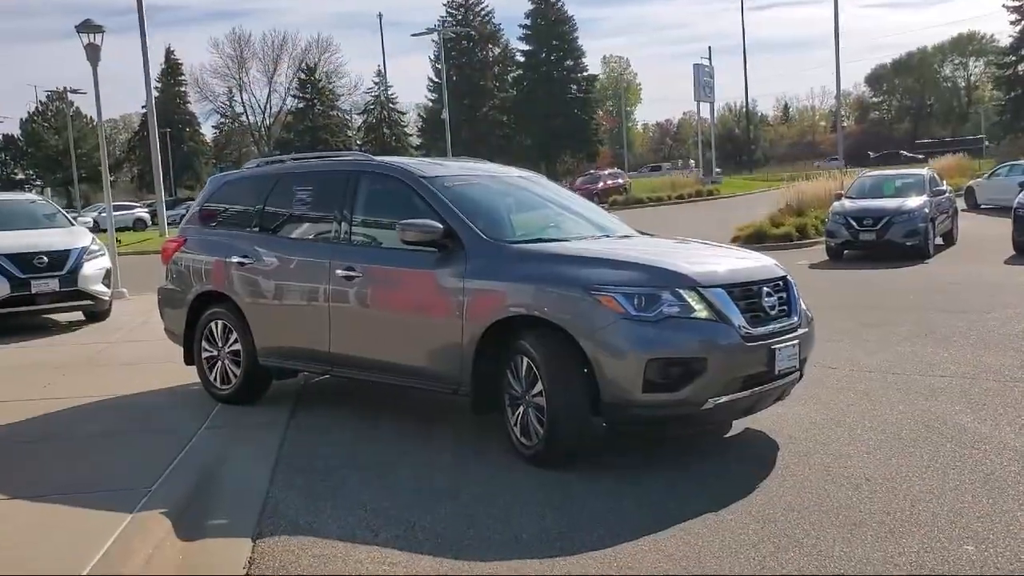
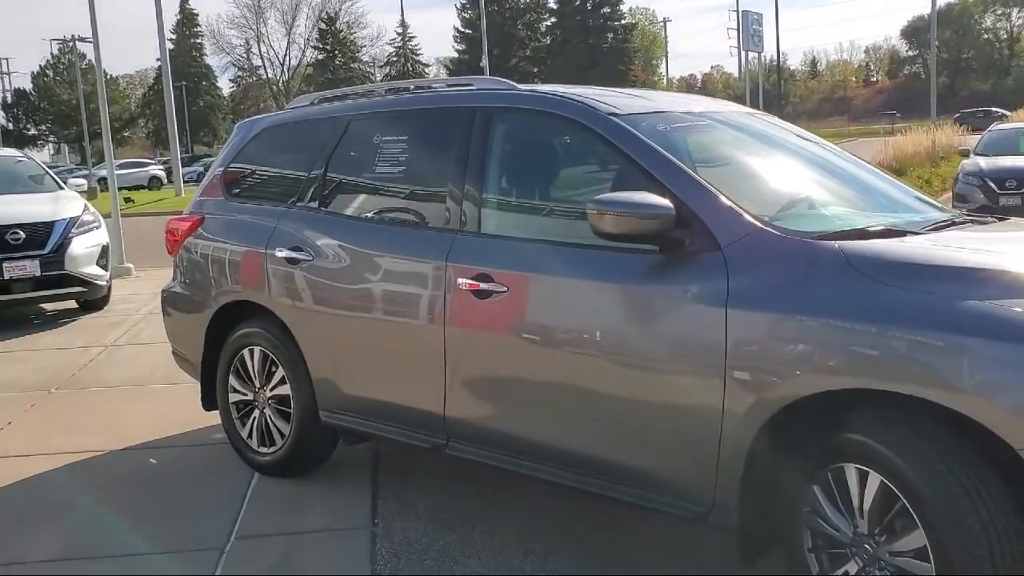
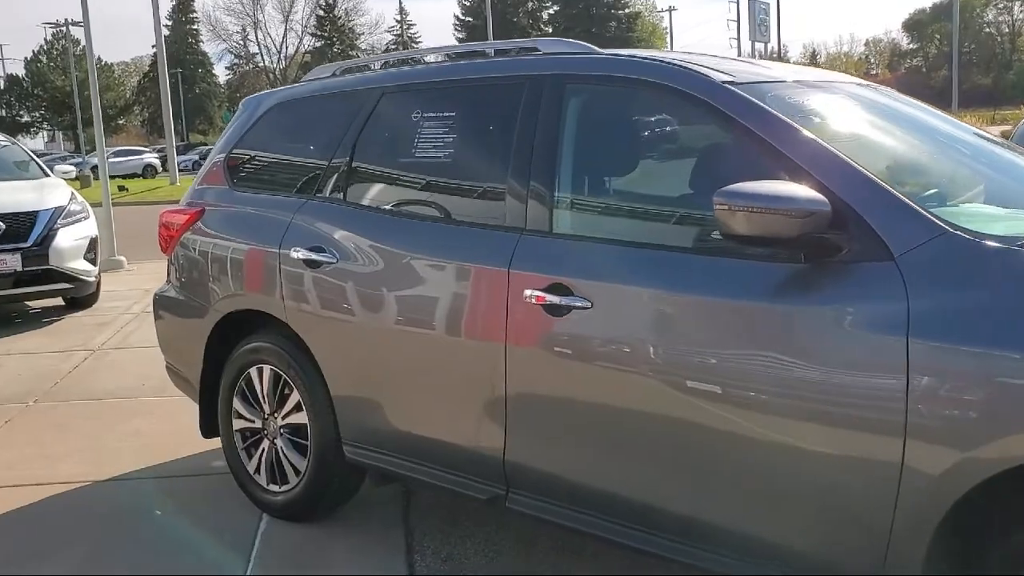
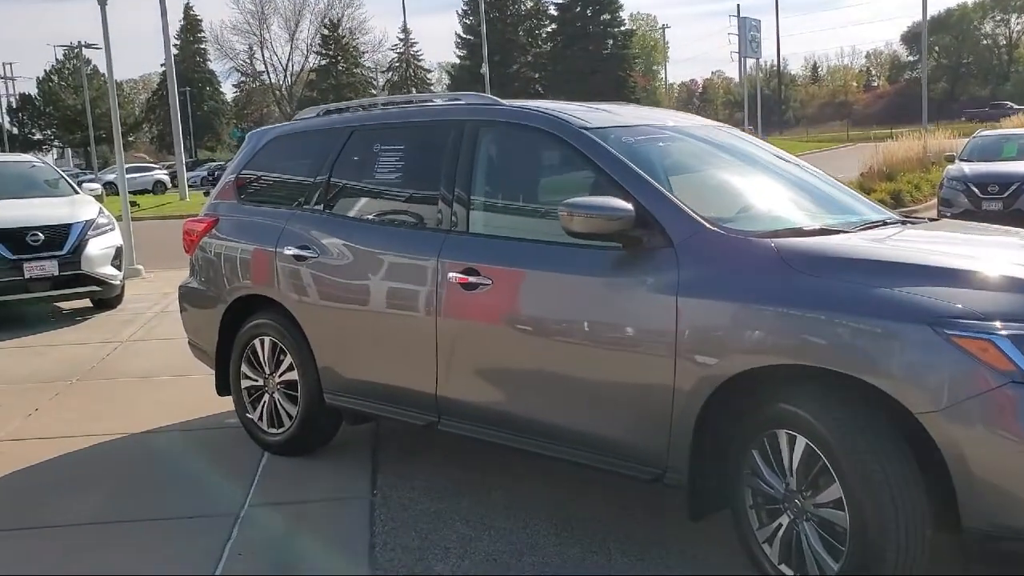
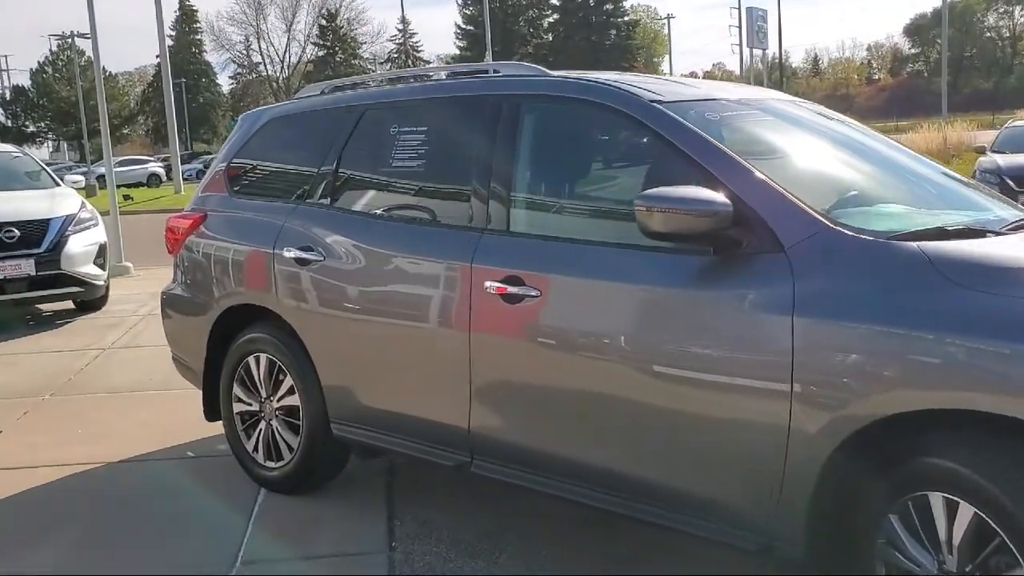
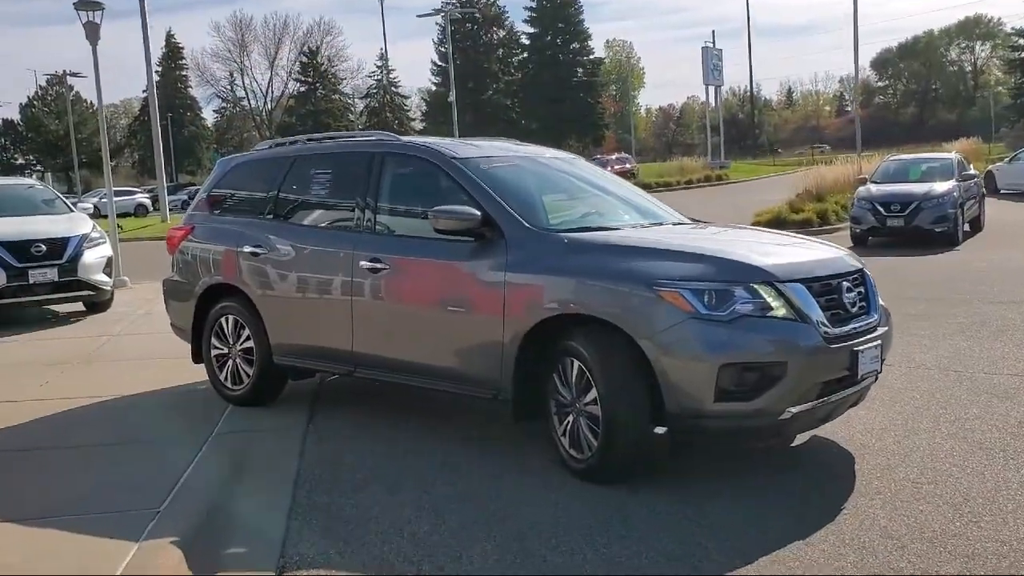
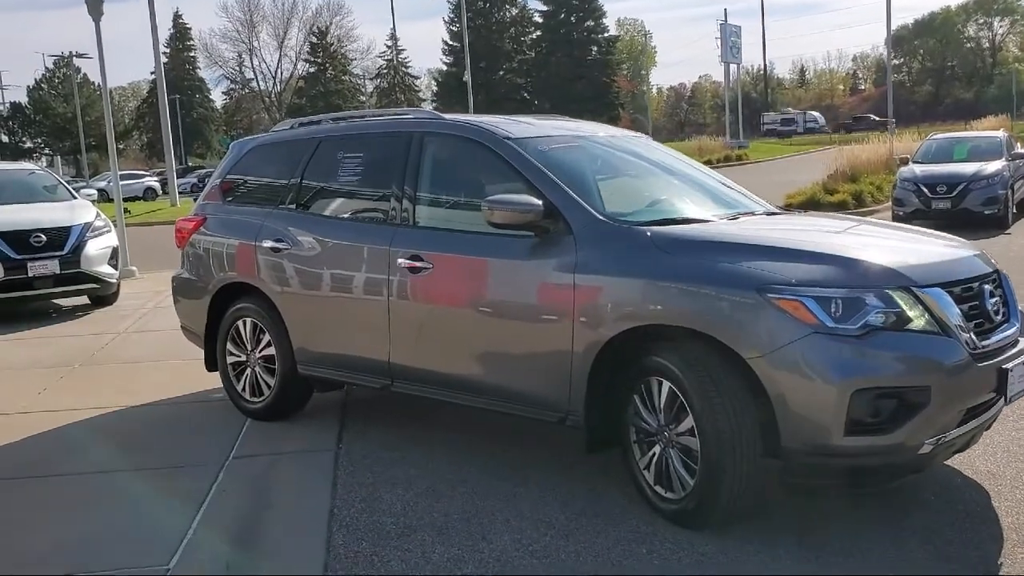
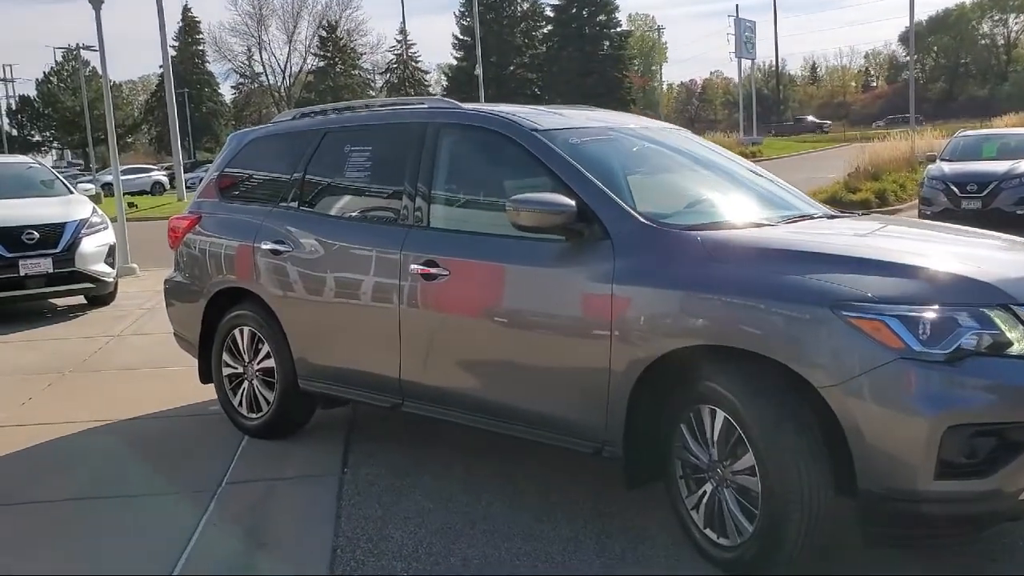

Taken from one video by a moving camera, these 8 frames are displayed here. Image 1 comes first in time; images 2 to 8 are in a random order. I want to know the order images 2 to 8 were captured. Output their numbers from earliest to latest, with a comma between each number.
6, 7, 8, 4, 2, 5, 3
